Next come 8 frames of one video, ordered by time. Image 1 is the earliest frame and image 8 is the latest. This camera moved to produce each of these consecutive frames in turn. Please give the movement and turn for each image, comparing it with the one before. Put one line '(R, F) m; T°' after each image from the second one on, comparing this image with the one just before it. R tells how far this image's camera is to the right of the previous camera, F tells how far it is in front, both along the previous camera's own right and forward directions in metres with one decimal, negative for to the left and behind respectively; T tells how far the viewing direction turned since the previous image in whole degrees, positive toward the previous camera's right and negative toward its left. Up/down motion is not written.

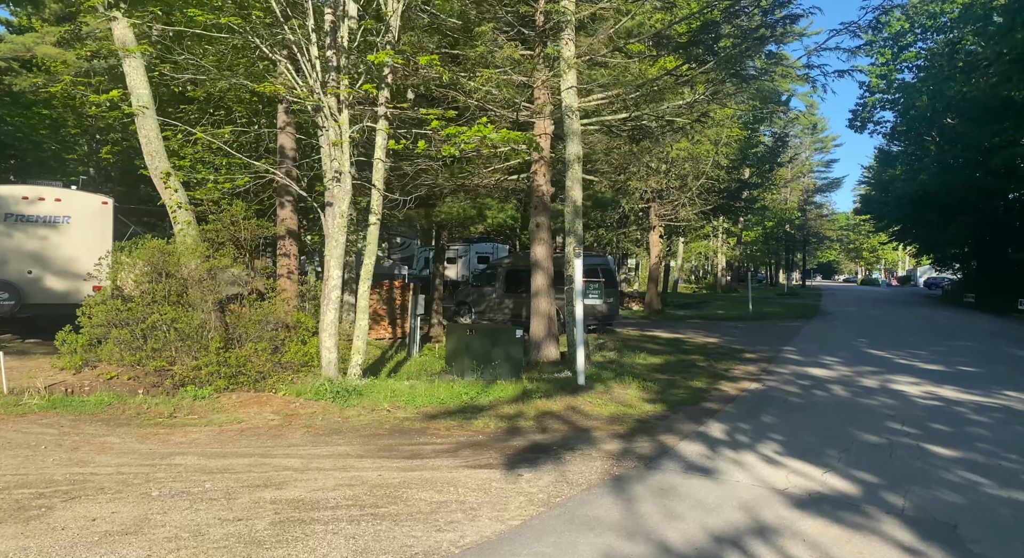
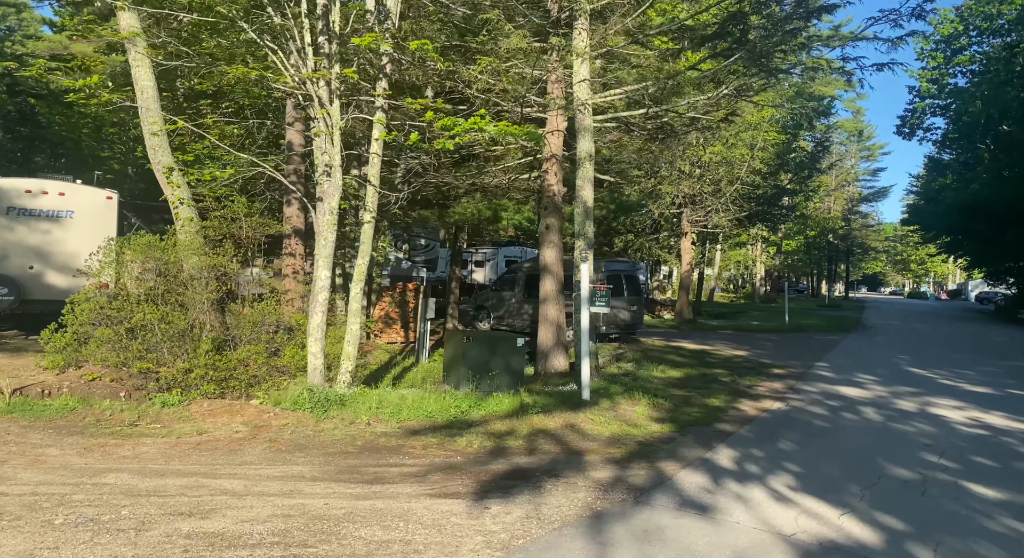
(+0.5, +0.6) m; -3°
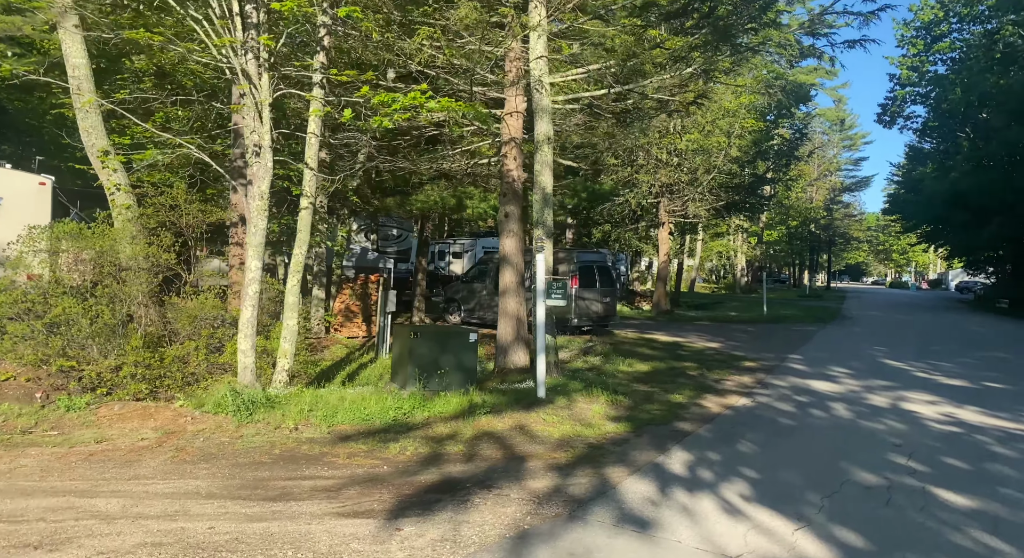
(+0.5, +0.5) m; +1°
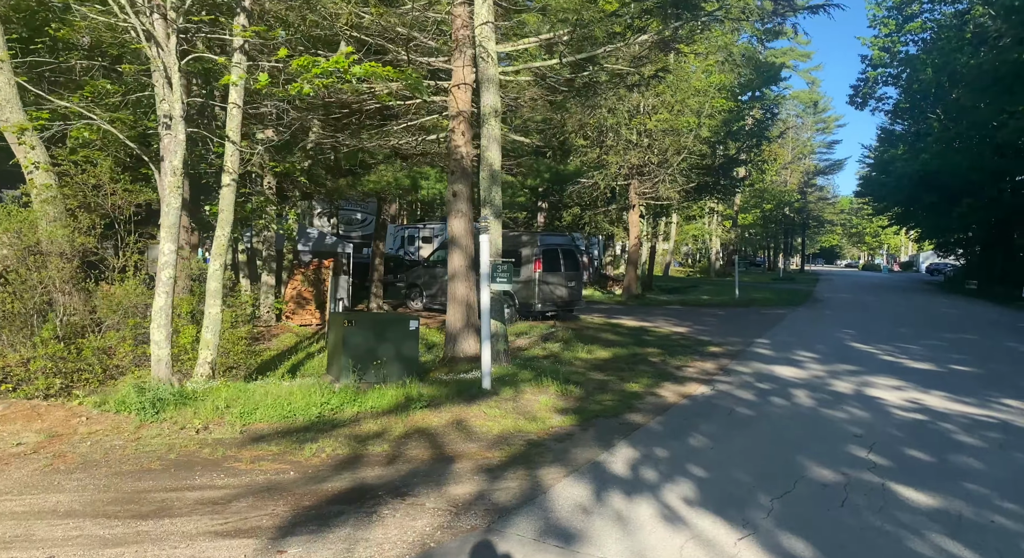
(+0.4, +0.5) m; +2°
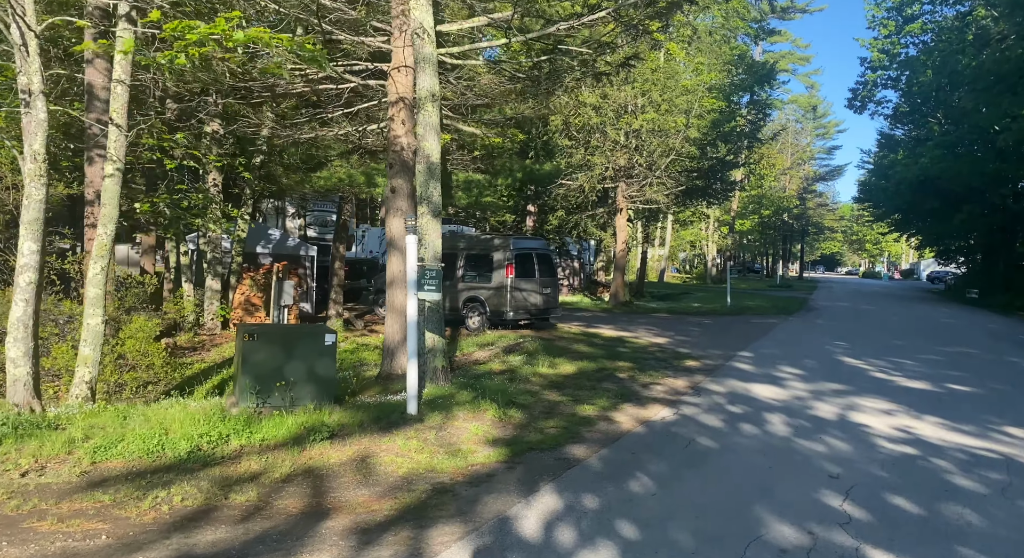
(+0.7, +1.0) m; 0°
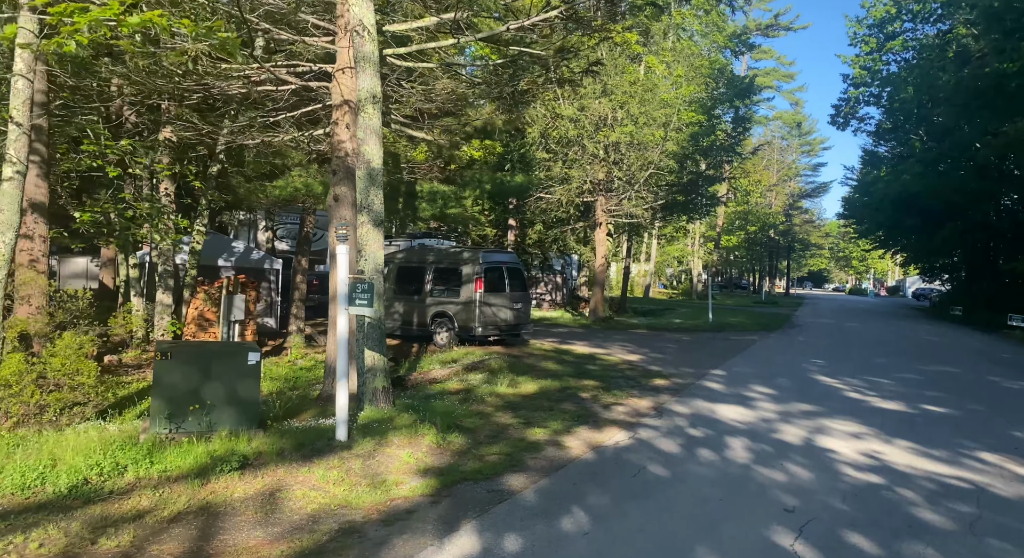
(+0.5, +0.5) m; +1°
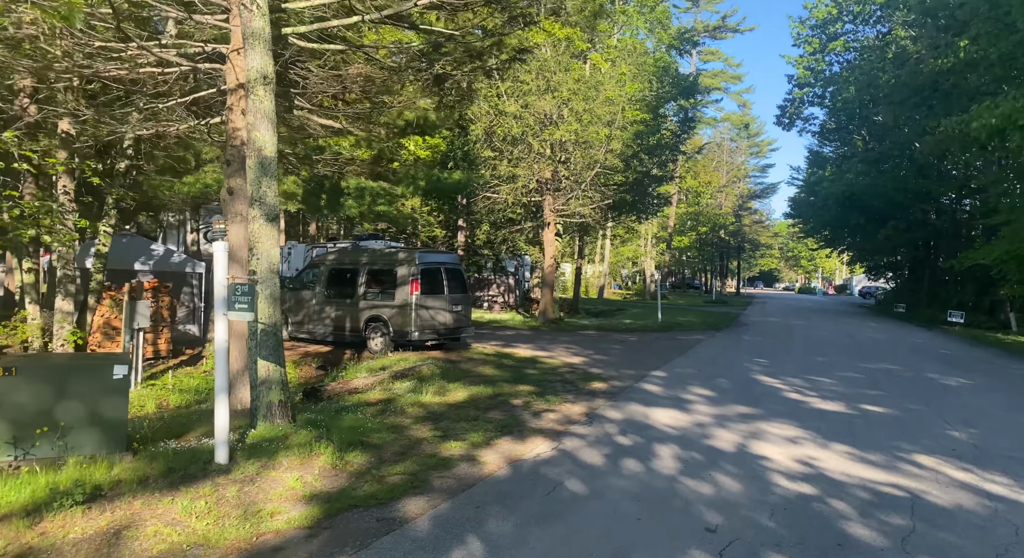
(+0.5, +0.6) m; +4°
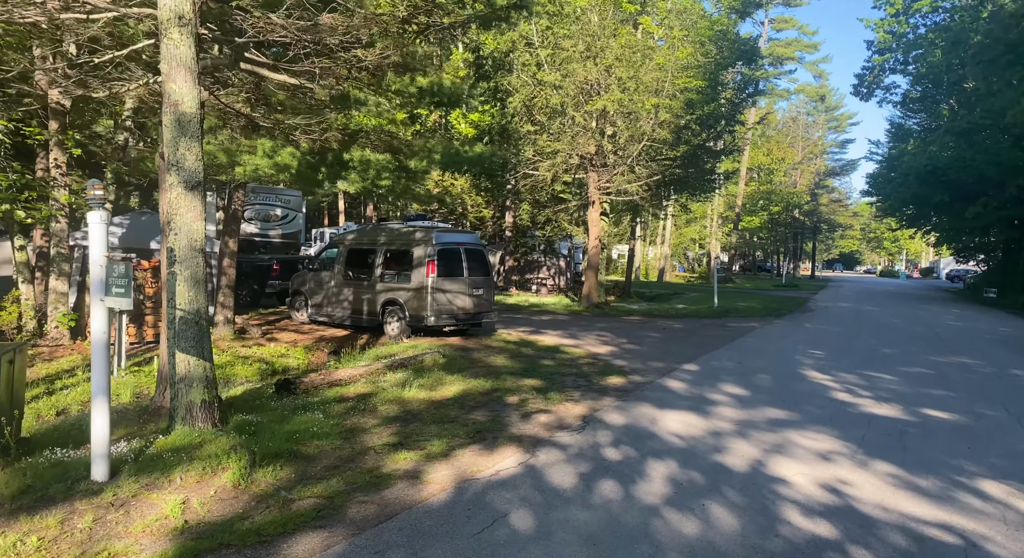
(+0.9, +1.2) m; -6°
